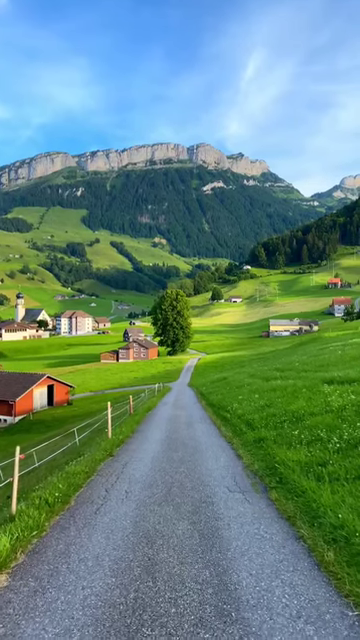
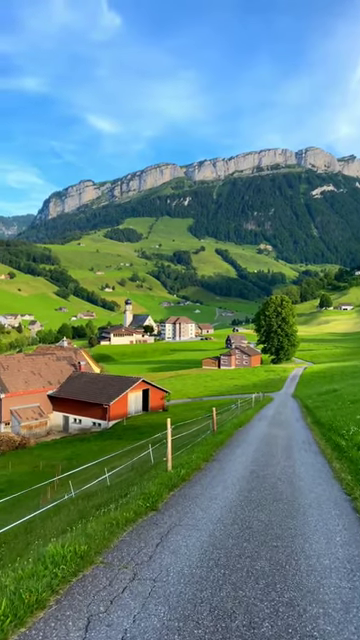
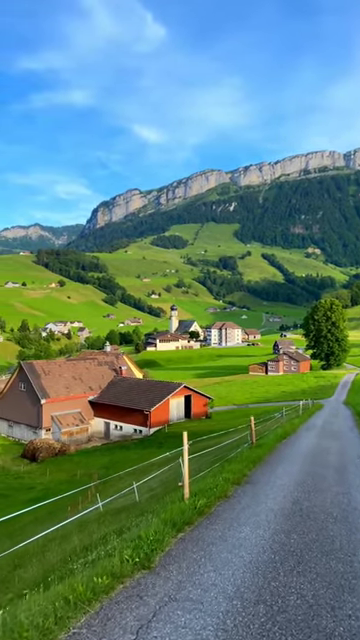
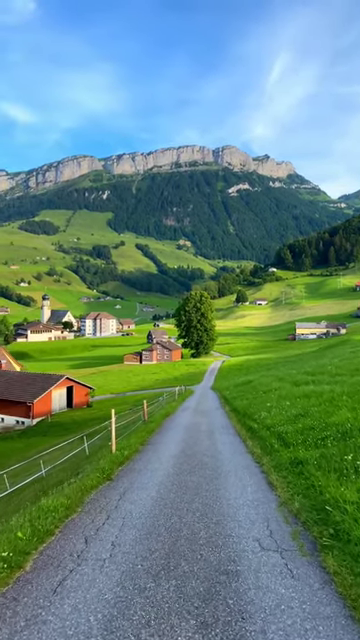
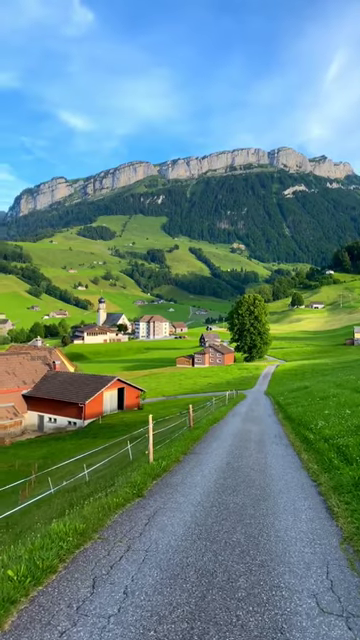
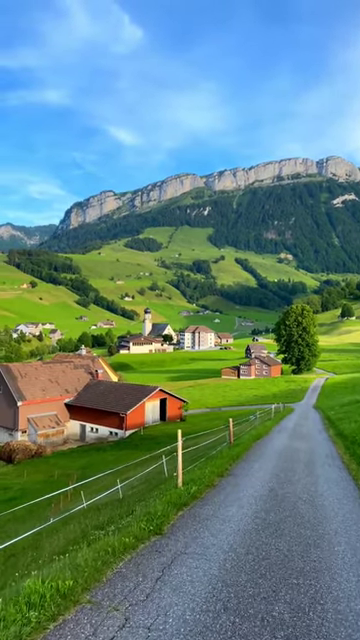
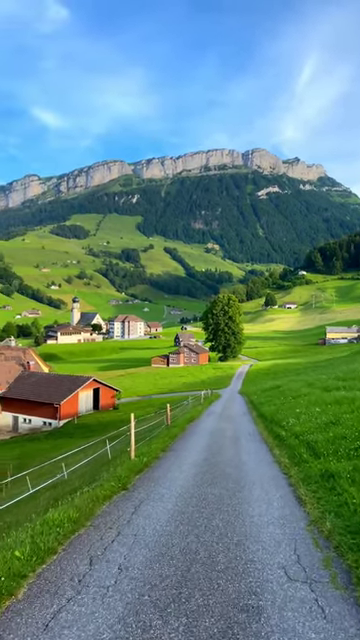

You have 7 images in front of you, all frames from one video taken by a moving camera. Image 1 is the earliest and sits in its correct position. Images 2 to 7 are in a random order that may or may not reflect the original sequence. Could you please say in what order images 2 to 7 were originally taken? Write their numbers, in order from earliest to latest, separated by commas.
4, 7, 5, 2, 6, 3
